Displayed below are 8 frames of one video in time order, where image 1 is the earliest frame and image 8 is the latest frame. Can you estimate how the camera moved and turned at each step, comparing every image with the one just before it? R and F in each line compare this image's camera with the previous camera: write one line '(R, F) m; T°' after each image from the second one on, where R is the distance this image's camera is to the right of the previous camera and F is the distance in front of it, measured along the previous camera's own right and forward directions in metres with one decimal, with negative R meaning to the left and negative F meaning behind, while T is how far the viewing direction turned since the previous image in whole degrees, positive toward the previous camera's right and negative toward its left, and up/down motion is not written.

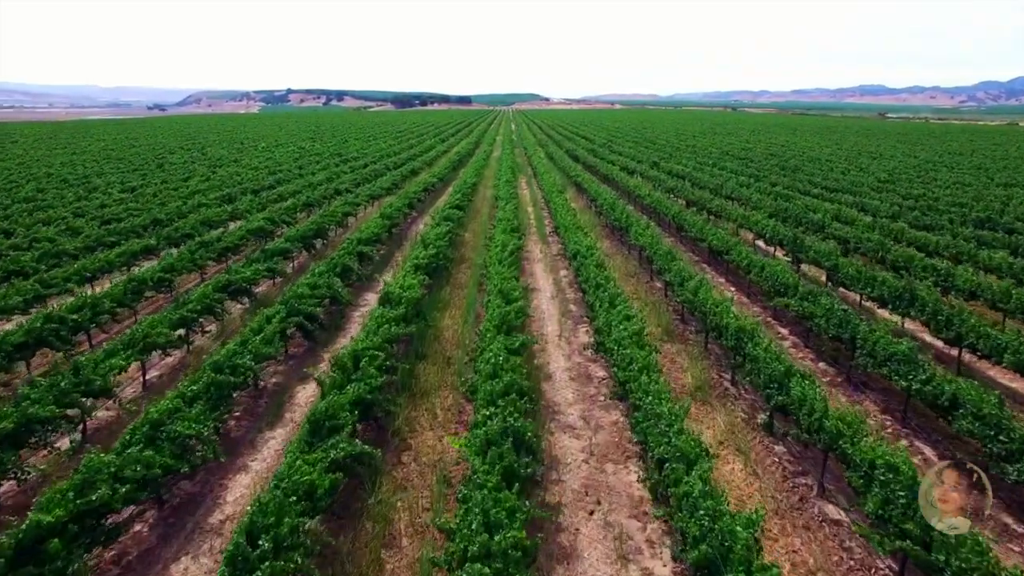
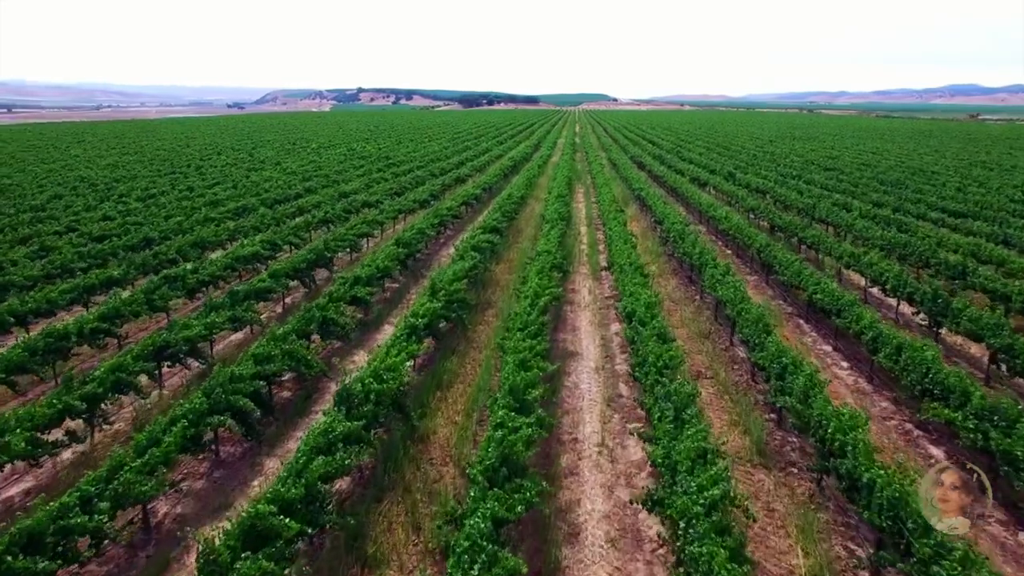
(+0.7, +4.8) m; -5°
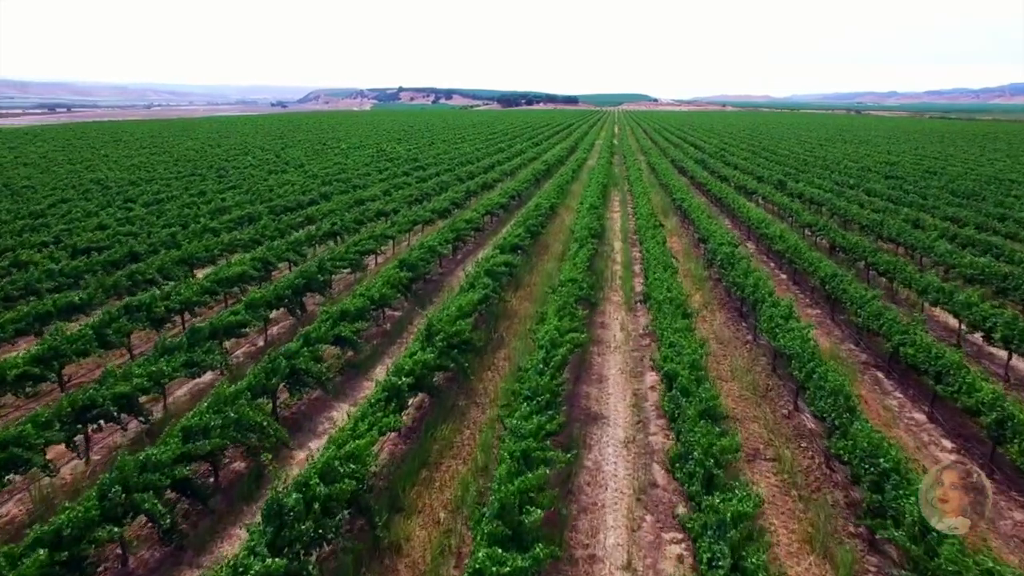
(+0.5, +2.8) m; -3°
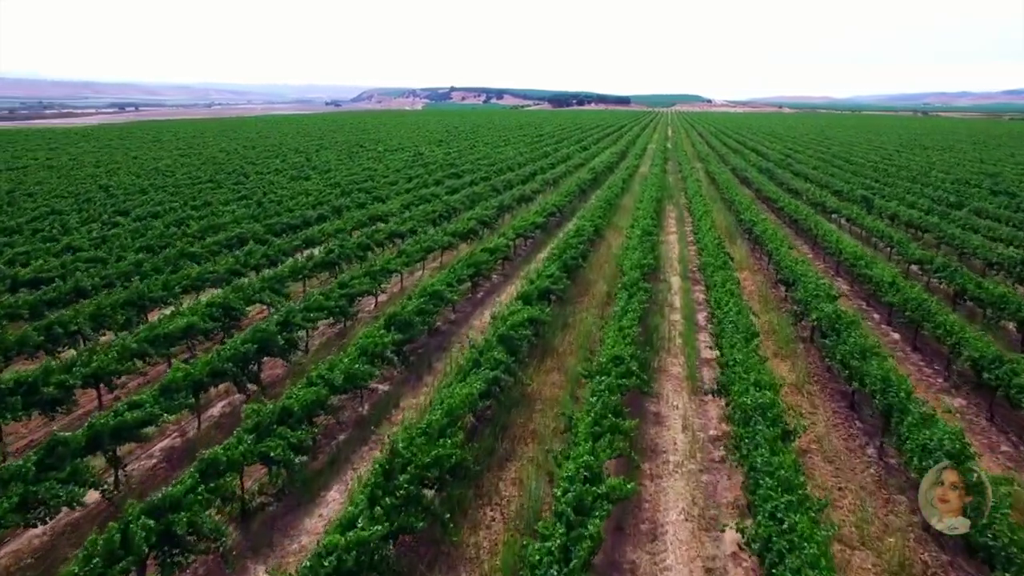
(+0.5, +4.7) m; -4°
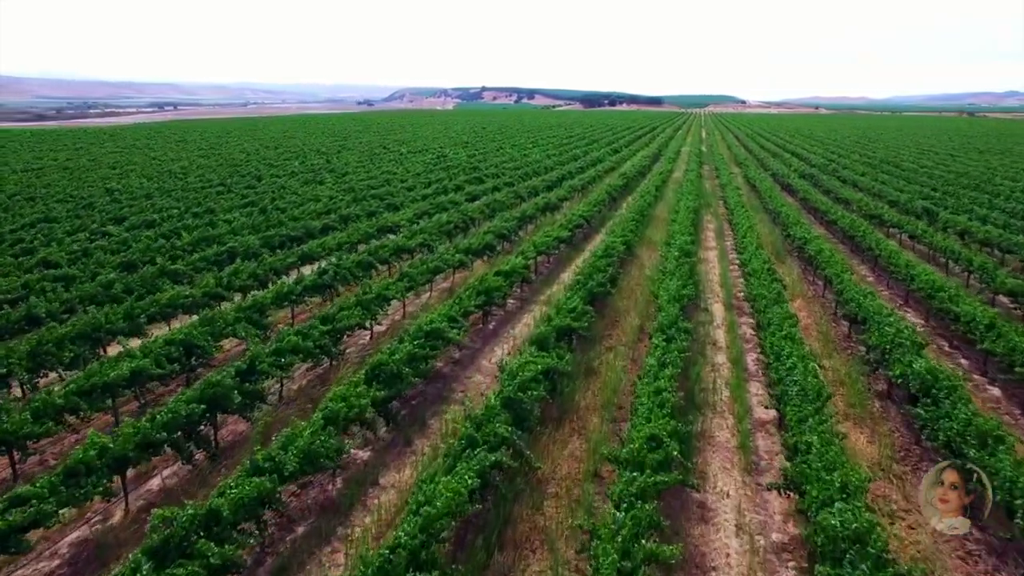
(+0.3, +2.7) m; -2°
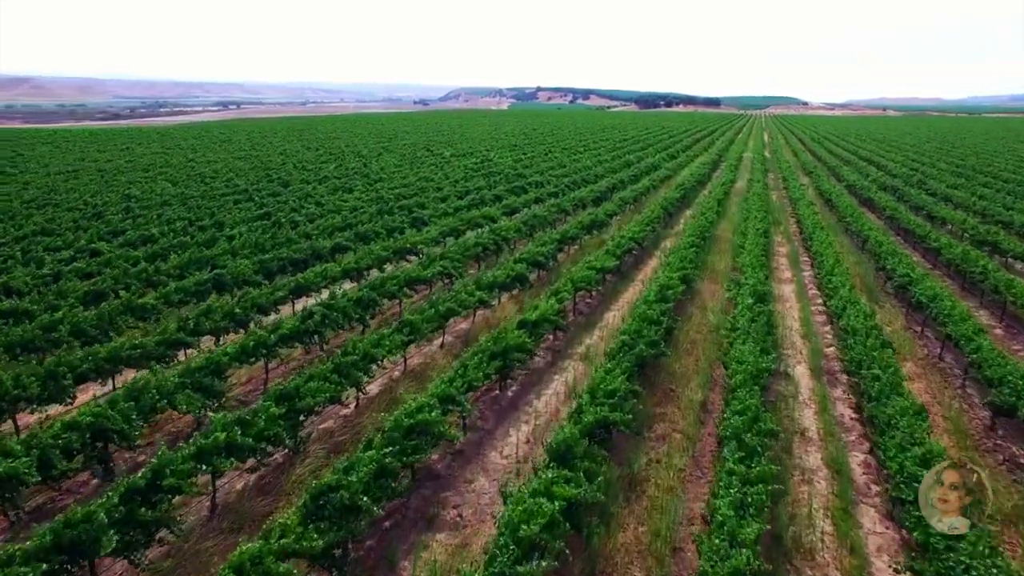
(+0.5, +3.9) m; -4°
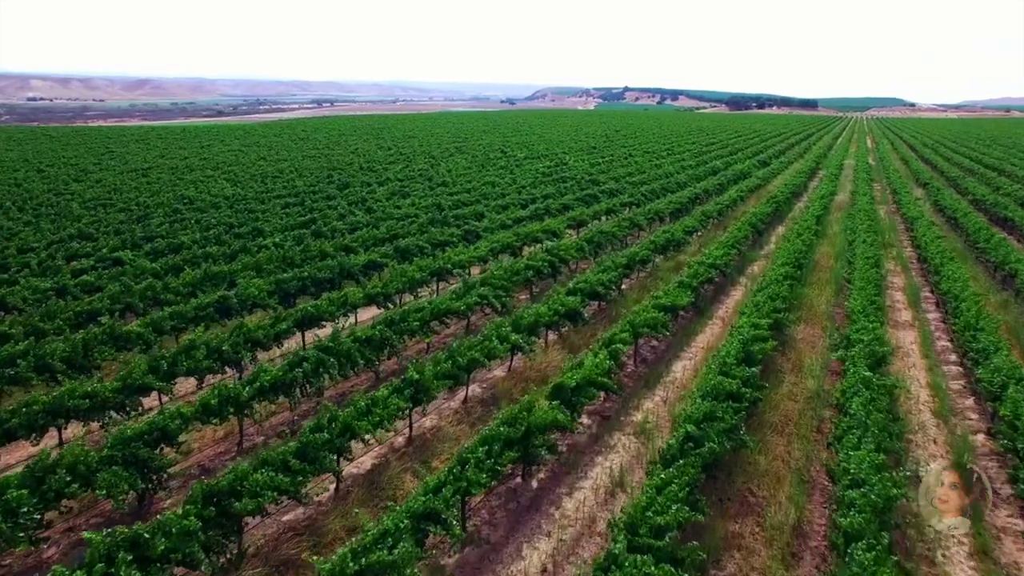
(+0.8, +3.3) m; -7°
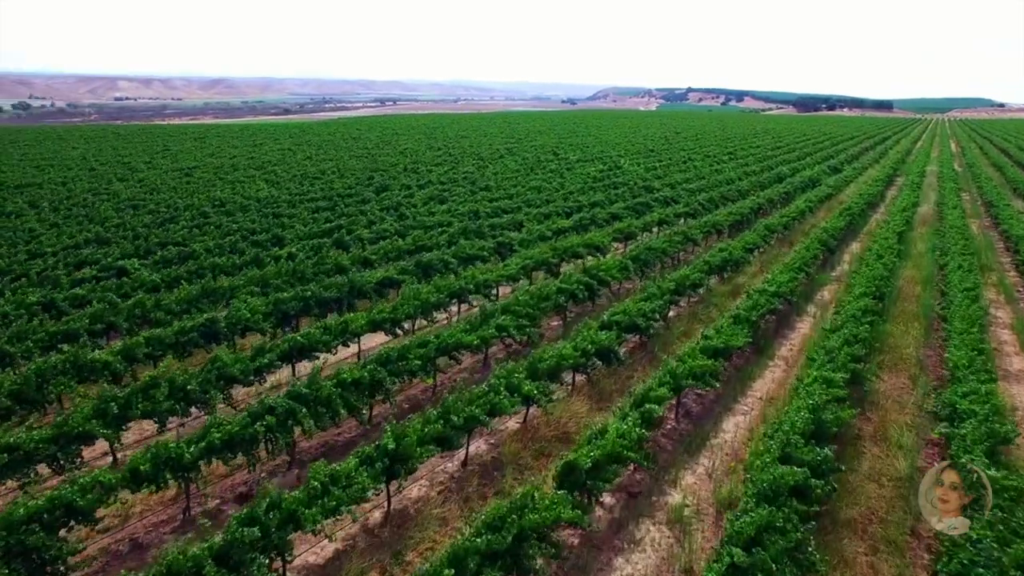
(+0.7, +2.5) m; -5°
